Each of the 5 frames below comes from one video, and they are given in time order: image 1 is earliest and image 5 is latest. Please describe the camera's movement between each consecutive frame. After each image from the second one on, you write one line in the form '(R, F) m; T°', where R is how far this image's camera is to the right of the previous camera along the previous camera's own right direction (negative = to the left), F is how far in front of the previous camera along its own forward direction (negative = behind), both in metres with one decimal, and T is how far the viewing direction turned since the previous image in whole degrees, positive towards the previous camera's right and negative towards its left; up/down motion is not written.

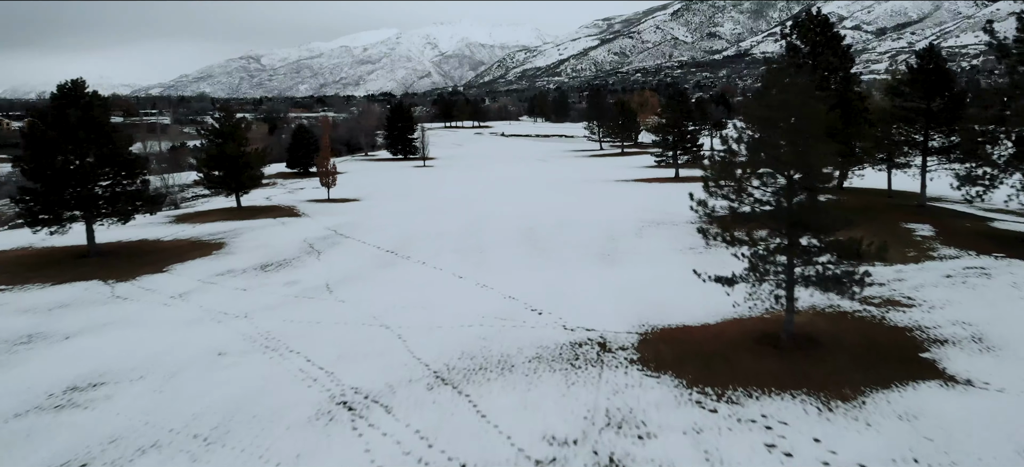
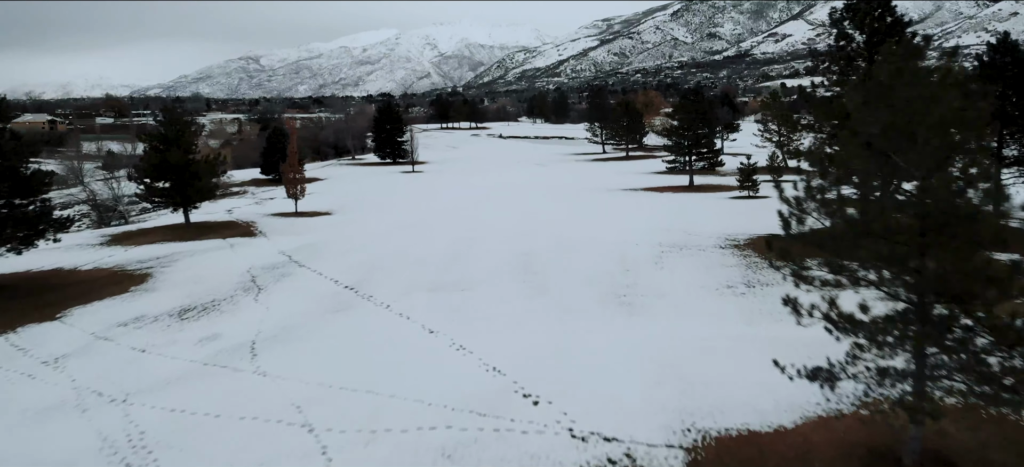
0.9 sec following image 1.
(+0.3, +5.0) m; 0°
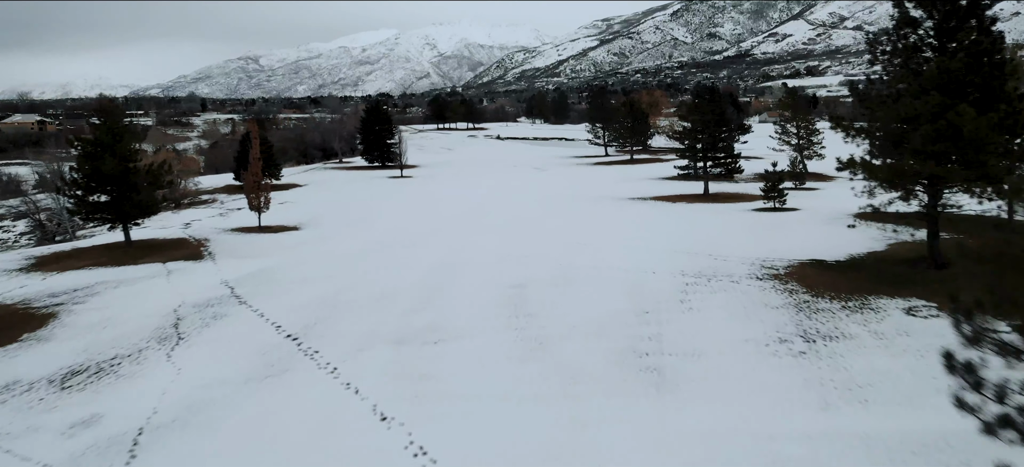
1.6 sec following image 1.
(+0.3, +4.3) m; 0°
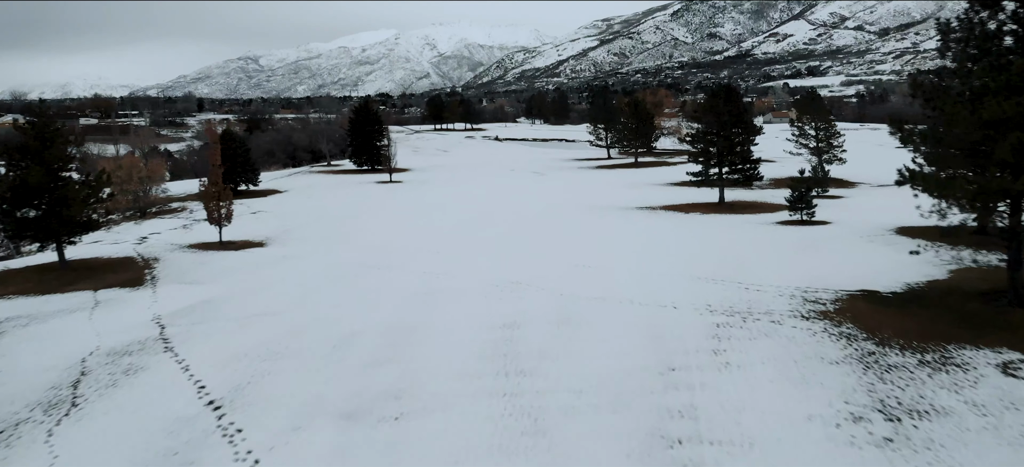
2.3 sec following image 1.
(+0.3, +3.5) m; 0°
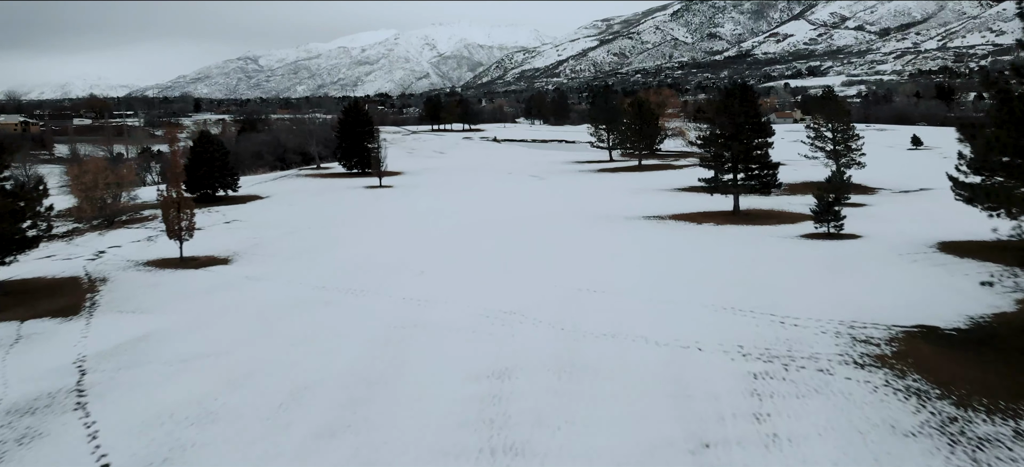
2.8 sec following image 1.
(+0.2, +2.7) m; 0°
